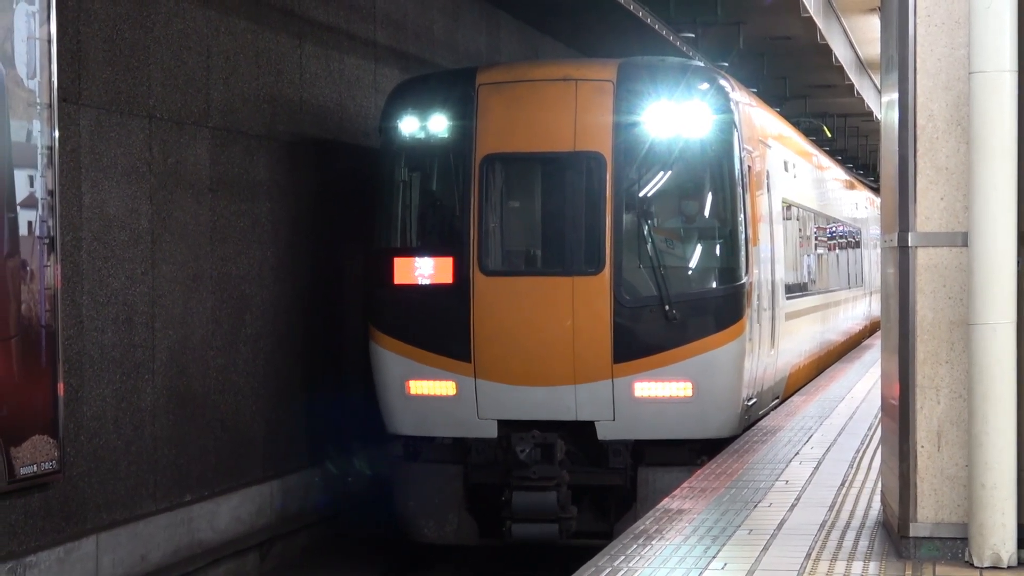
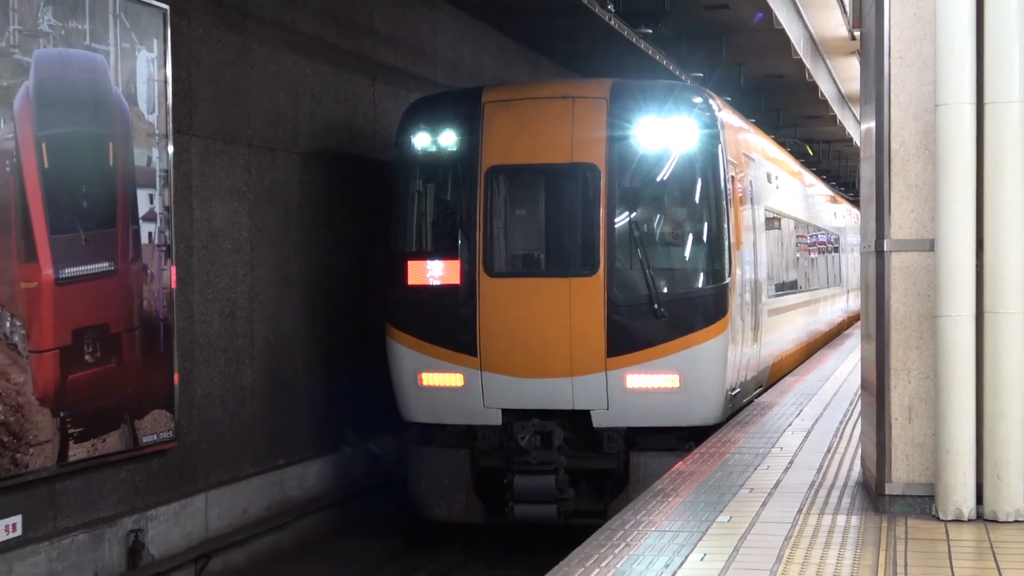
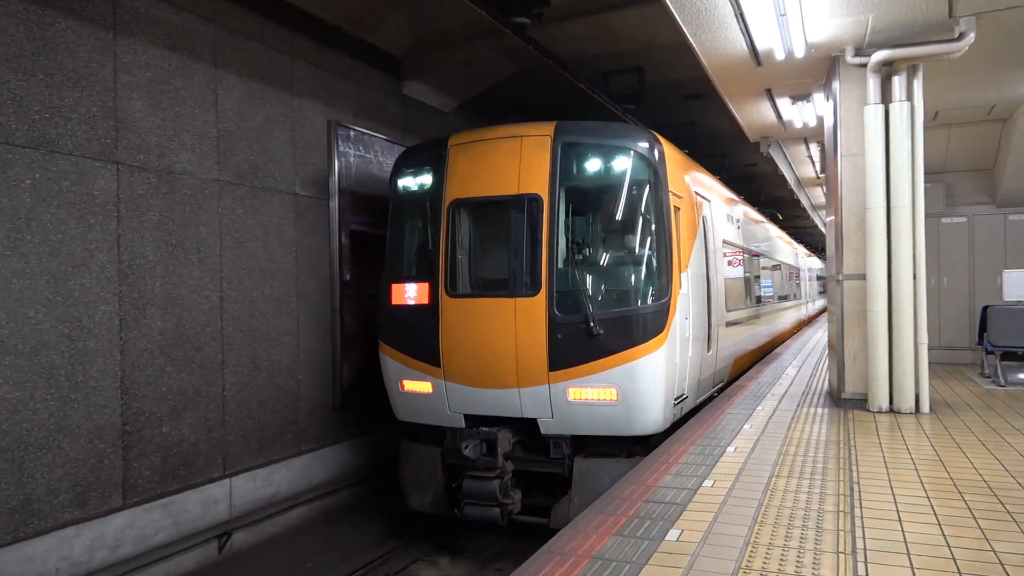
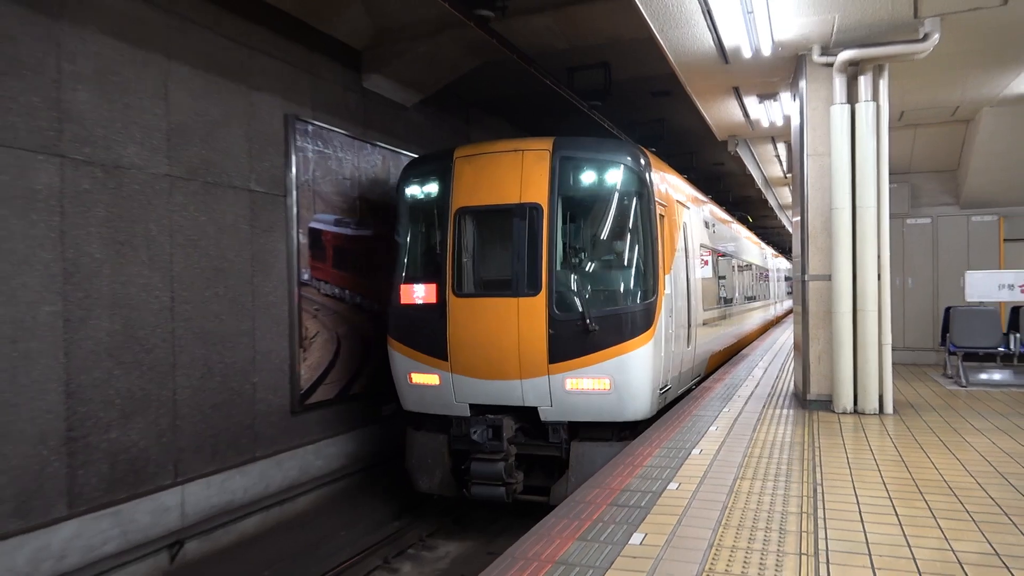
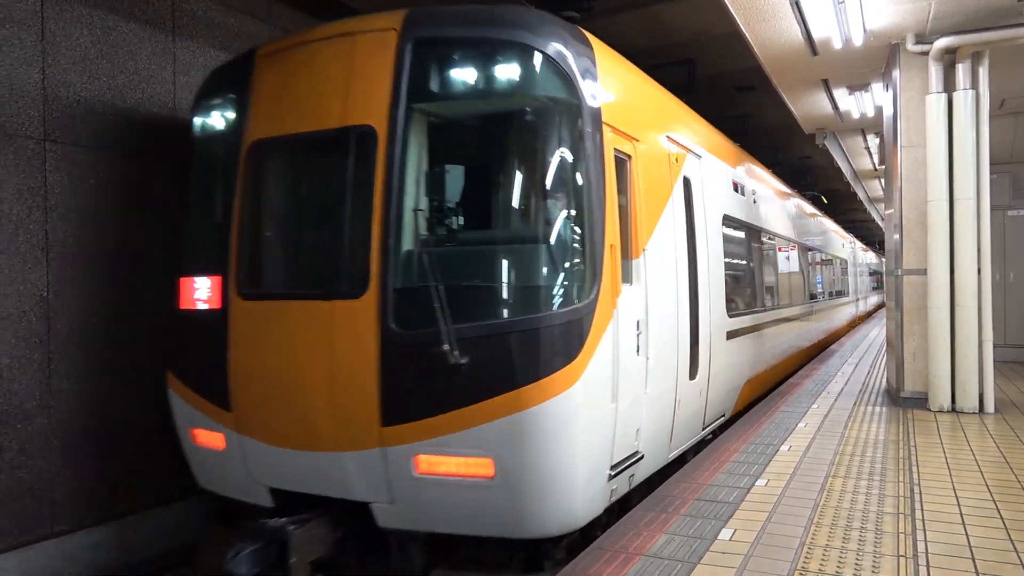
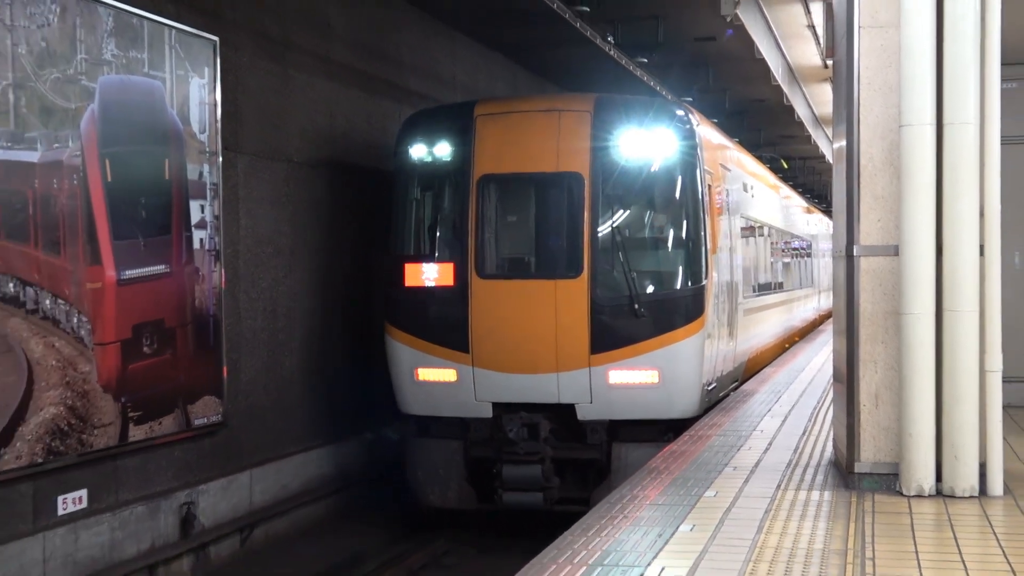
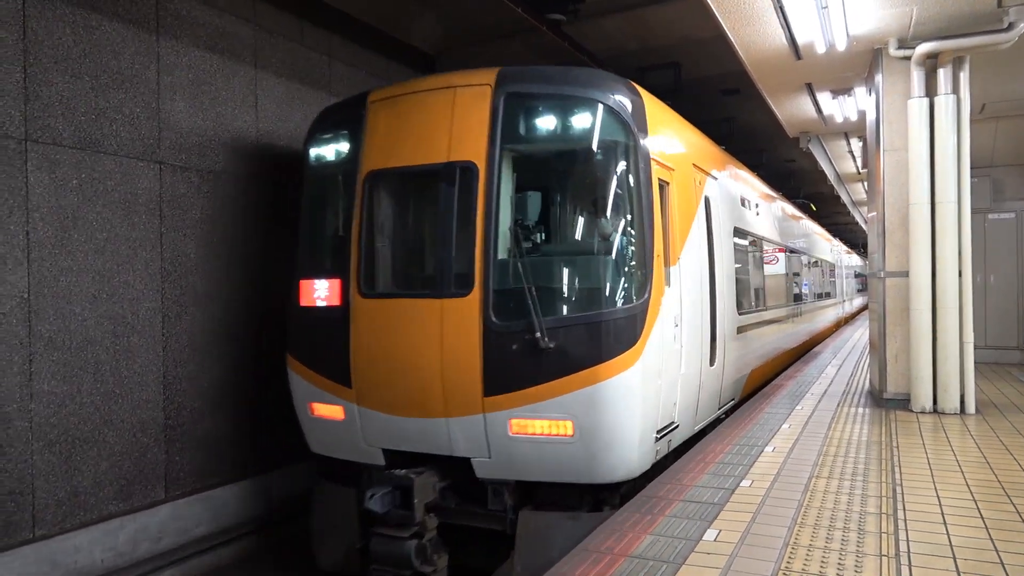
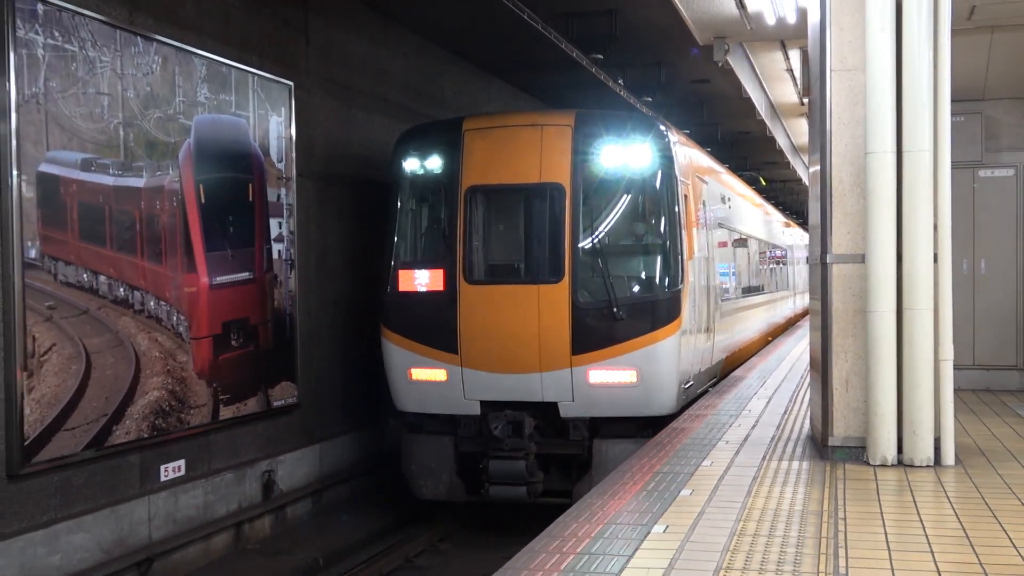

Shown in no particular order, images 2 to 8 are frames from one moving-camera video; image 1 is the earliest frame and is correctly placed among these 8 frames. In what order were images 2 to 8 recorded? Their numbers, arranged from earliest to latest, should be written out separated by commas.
2, 6, 8, 4, 3, 7, 5
